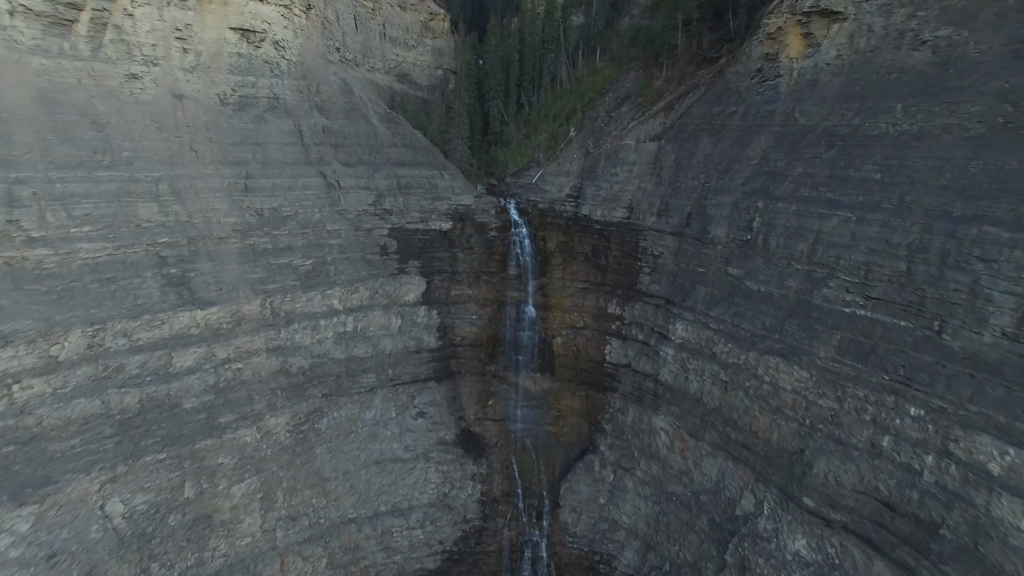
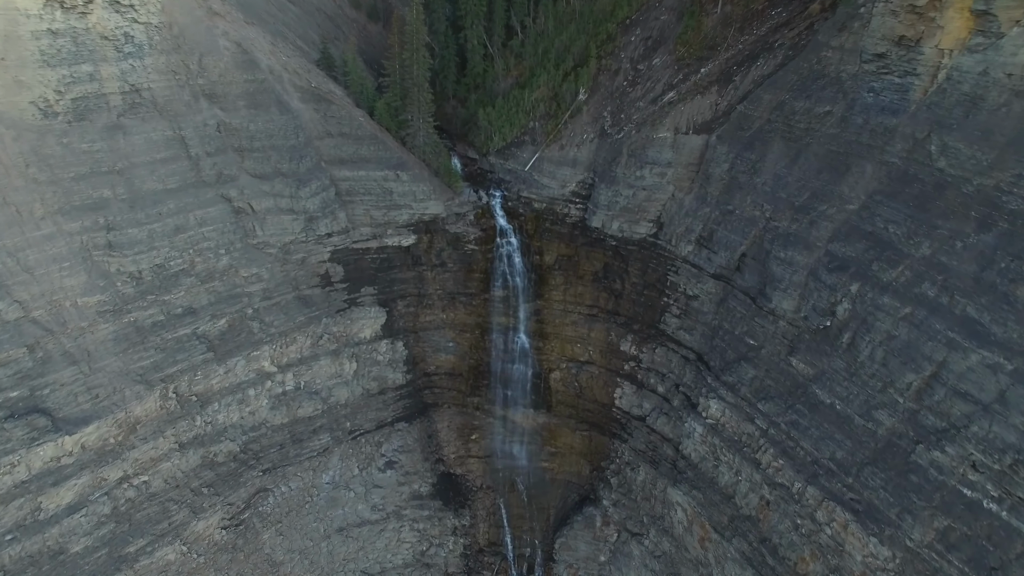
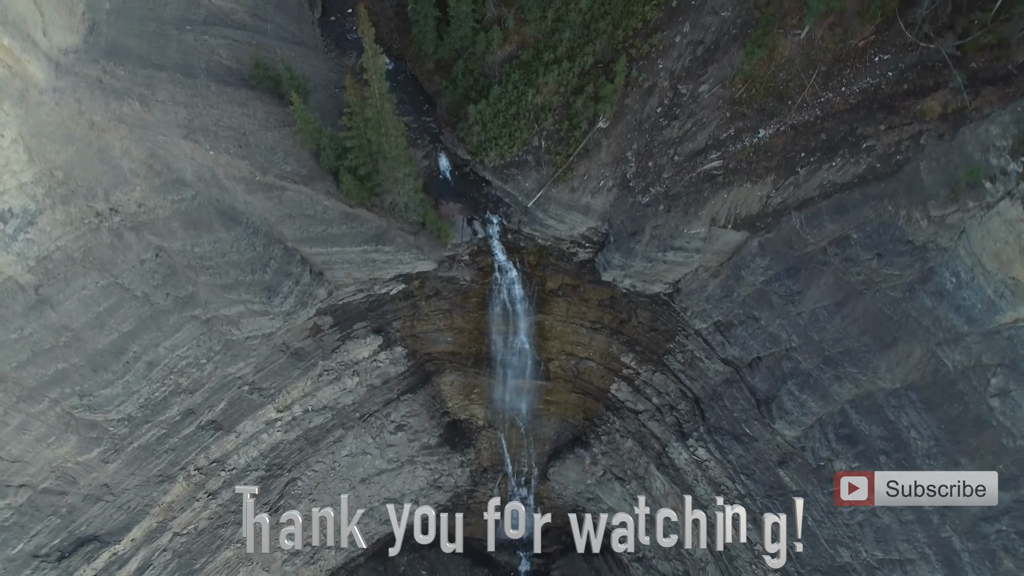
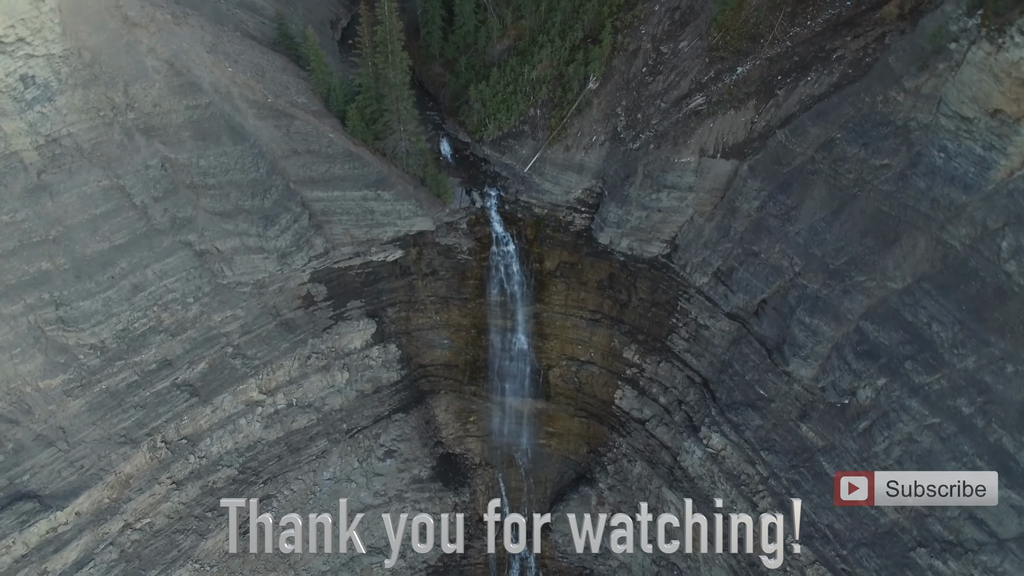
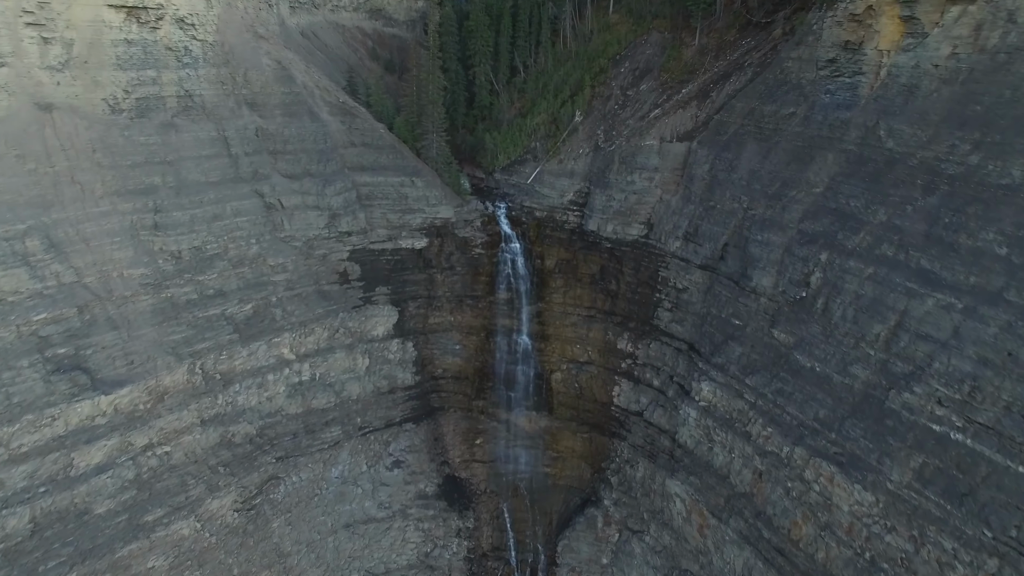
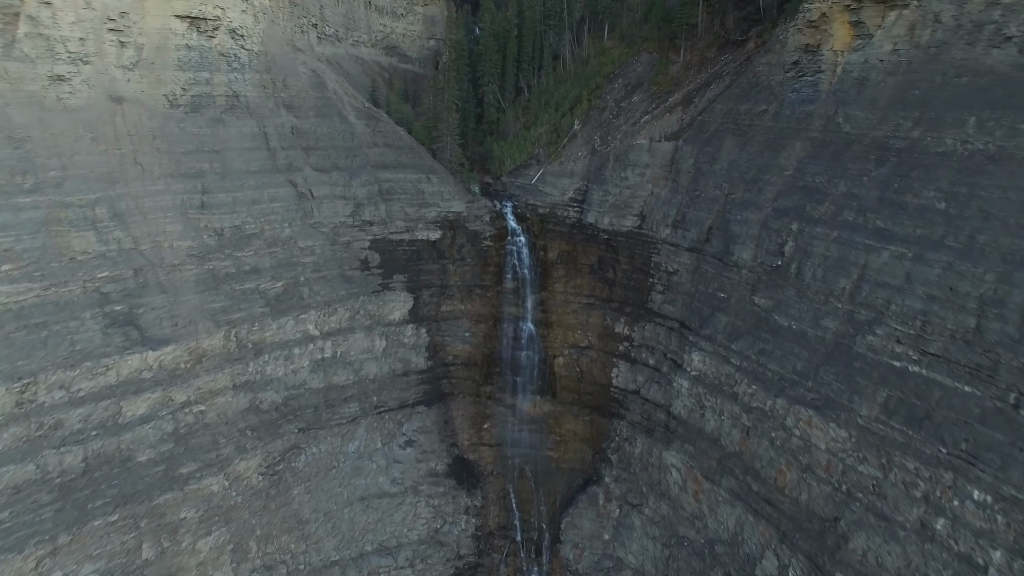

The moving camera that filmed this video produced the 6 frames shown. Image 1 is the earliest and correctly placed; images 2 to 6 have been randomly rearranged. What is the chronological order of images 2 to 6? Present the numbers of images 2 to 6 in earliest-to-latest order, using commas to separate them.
6, 5, 2, 4, 3
